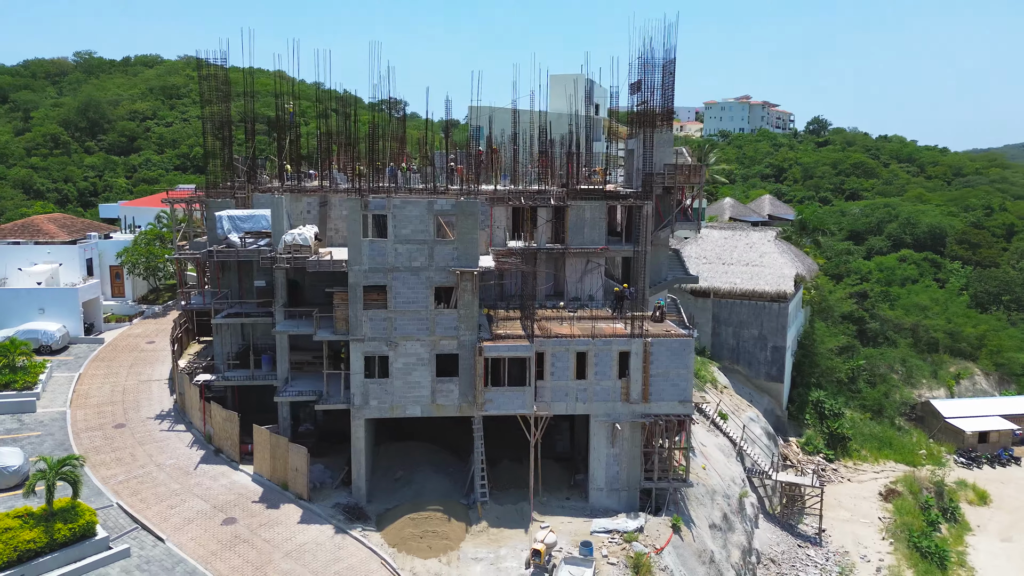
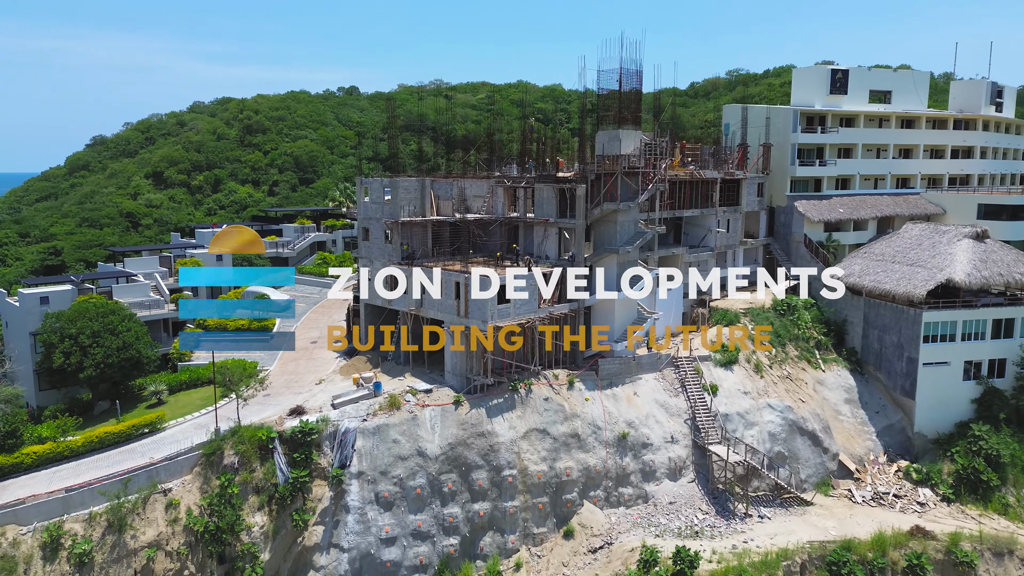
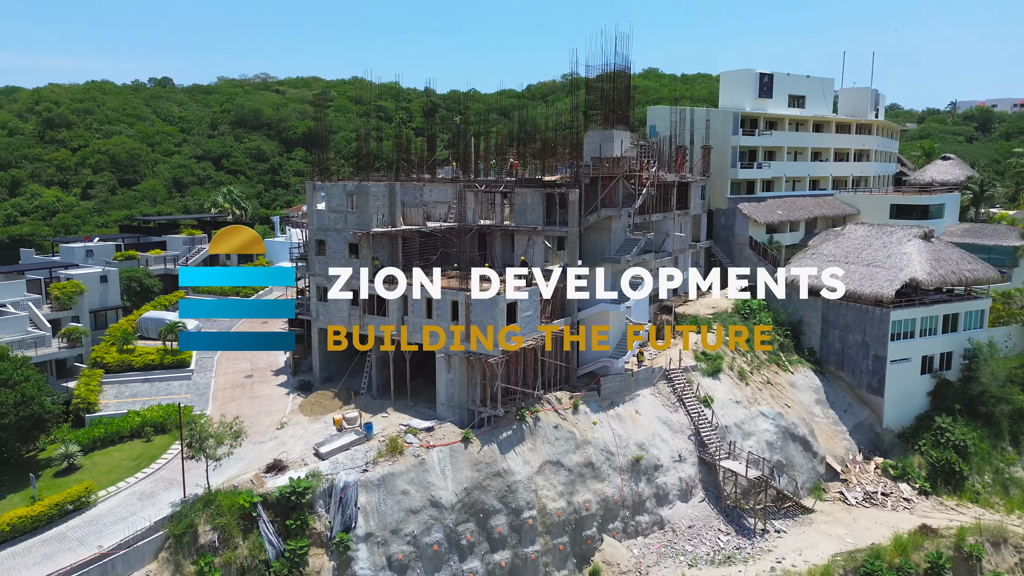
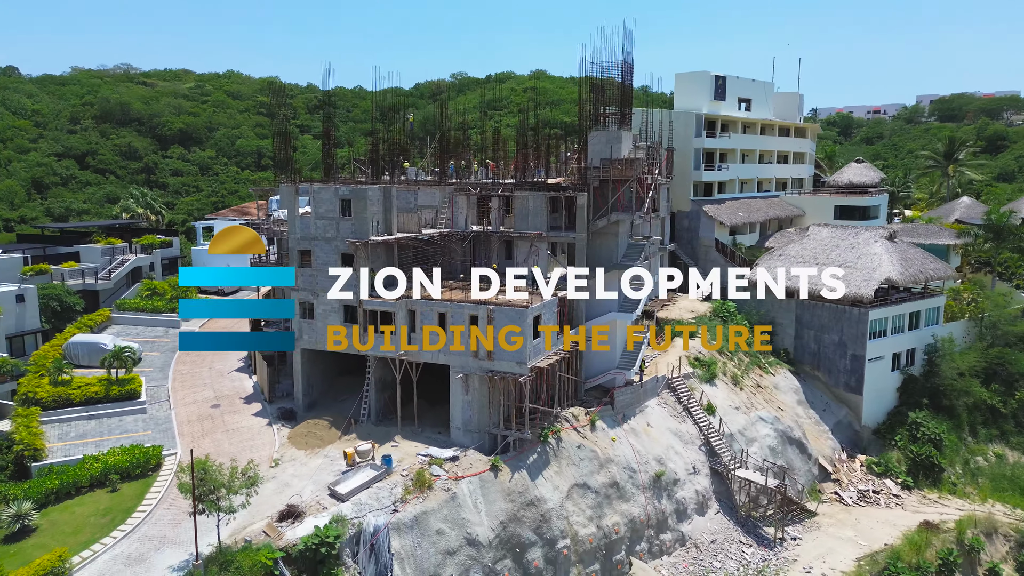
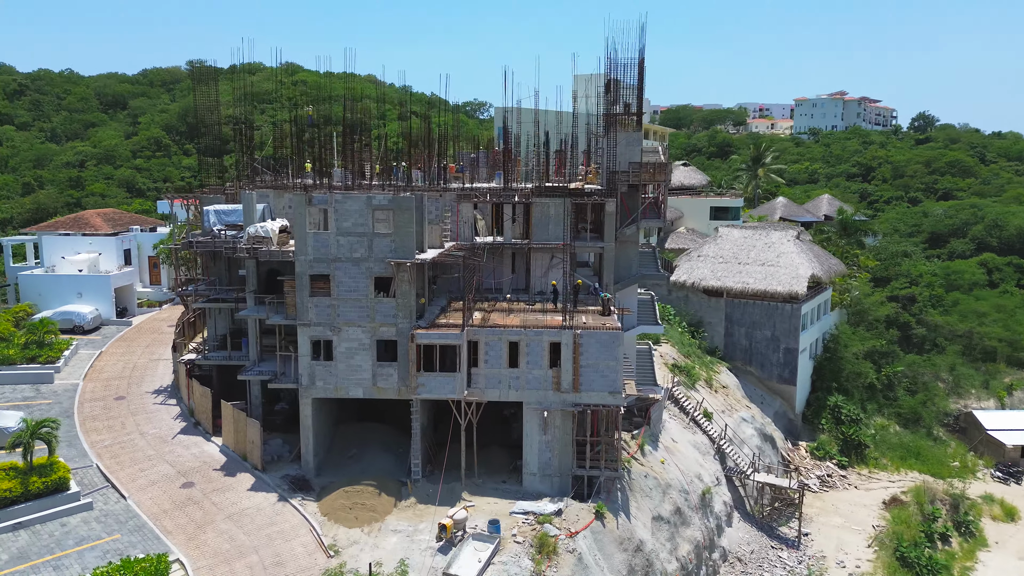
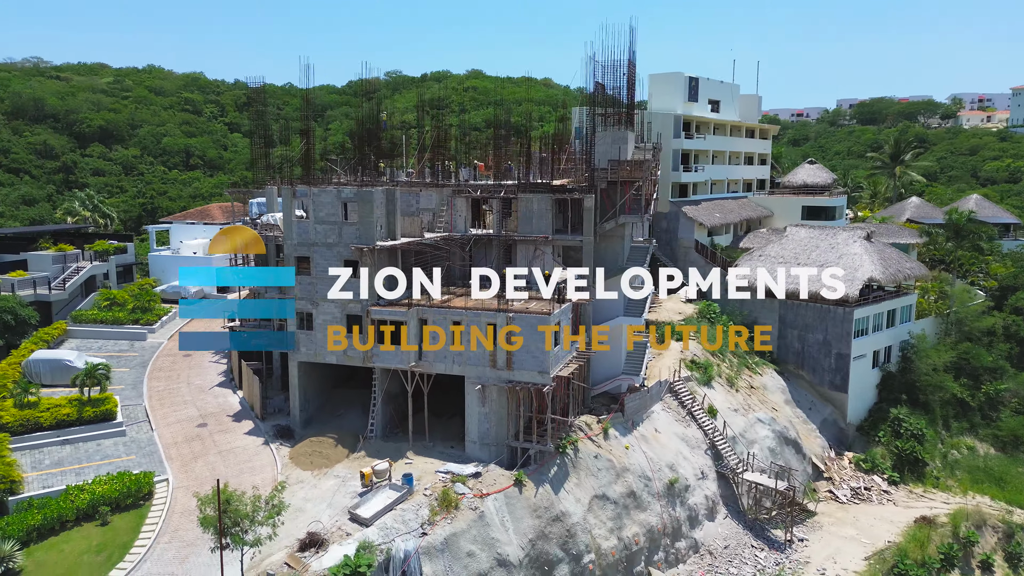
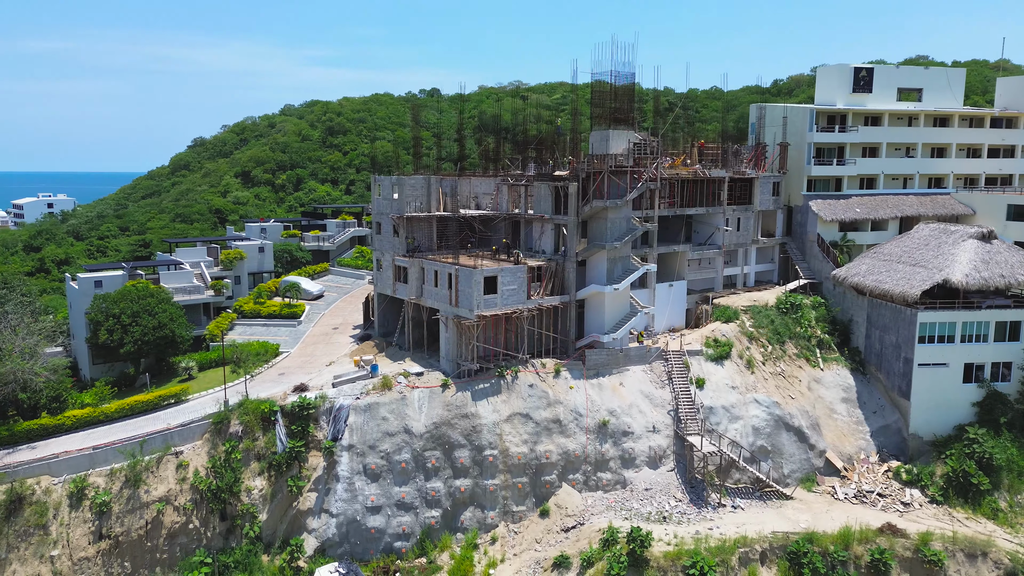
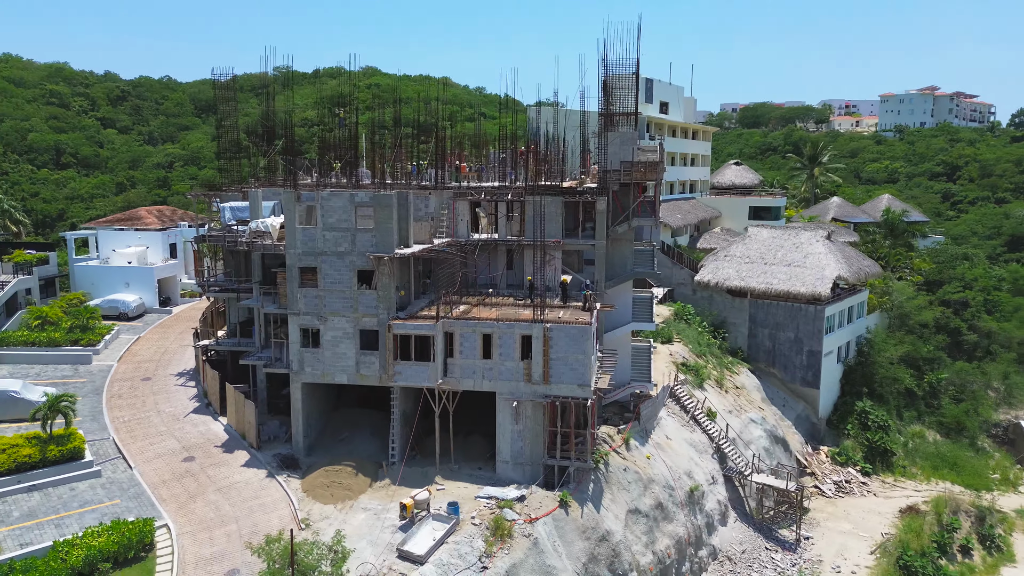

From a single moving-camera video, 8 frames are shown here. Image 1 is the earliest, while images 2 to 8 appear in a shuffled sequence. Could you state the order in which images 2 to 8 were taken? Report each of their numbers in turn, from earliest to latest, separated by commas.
5, 8, 6, 4, 3, 2, 7
